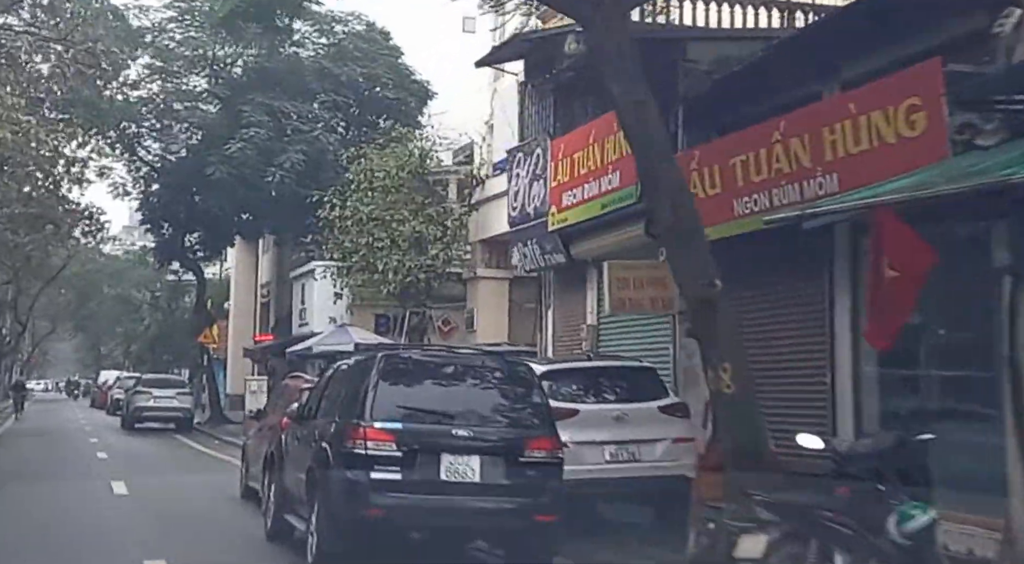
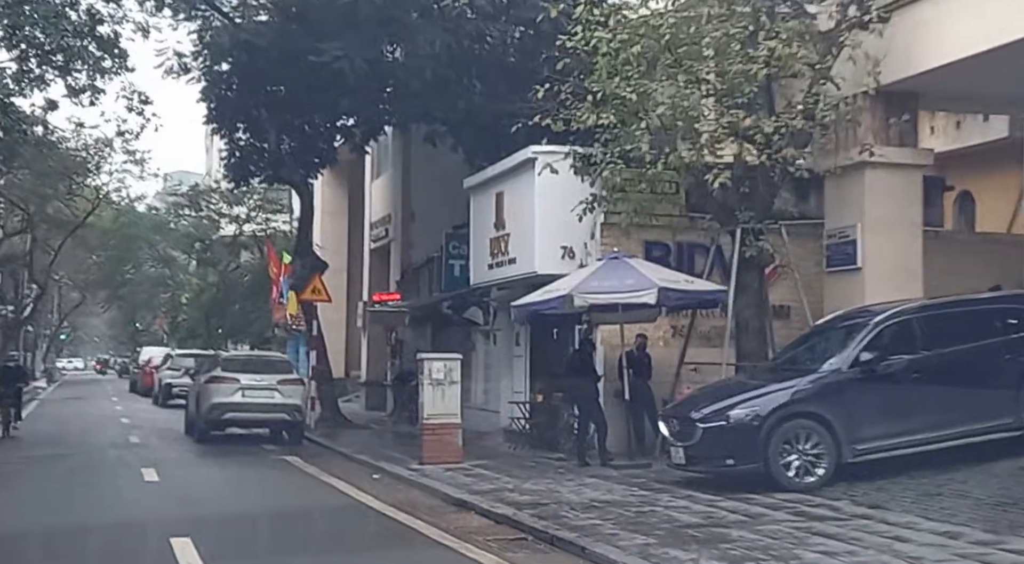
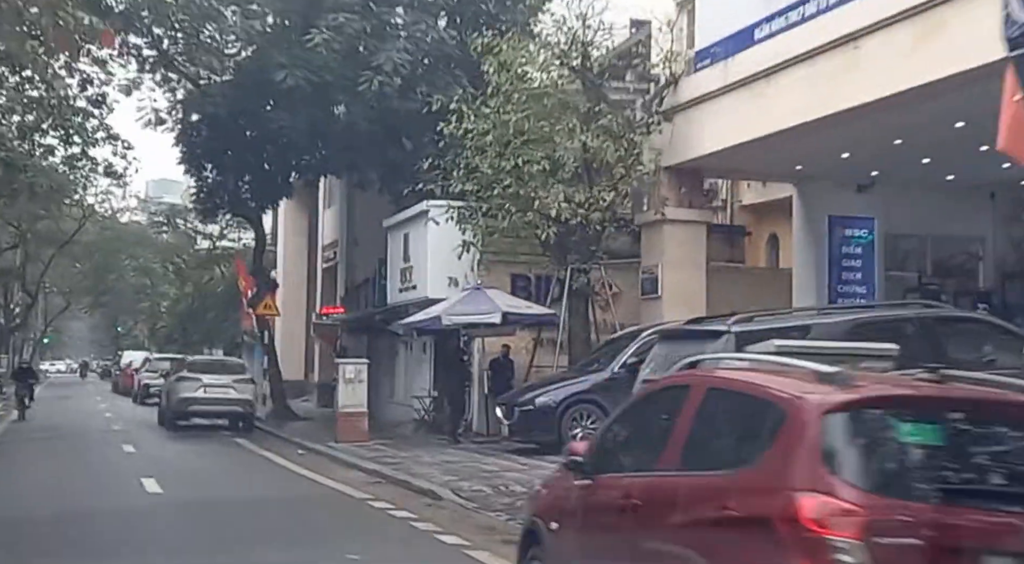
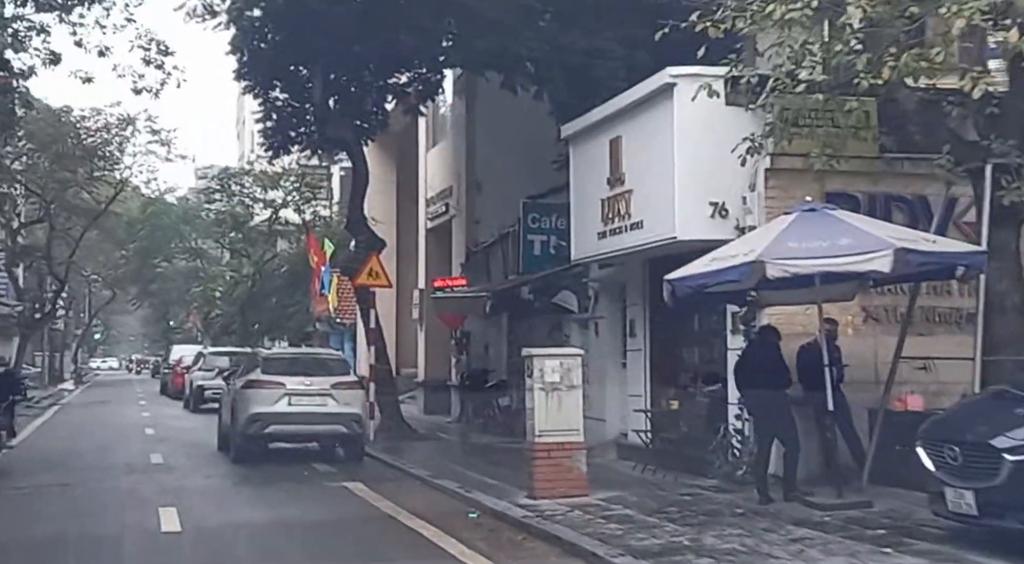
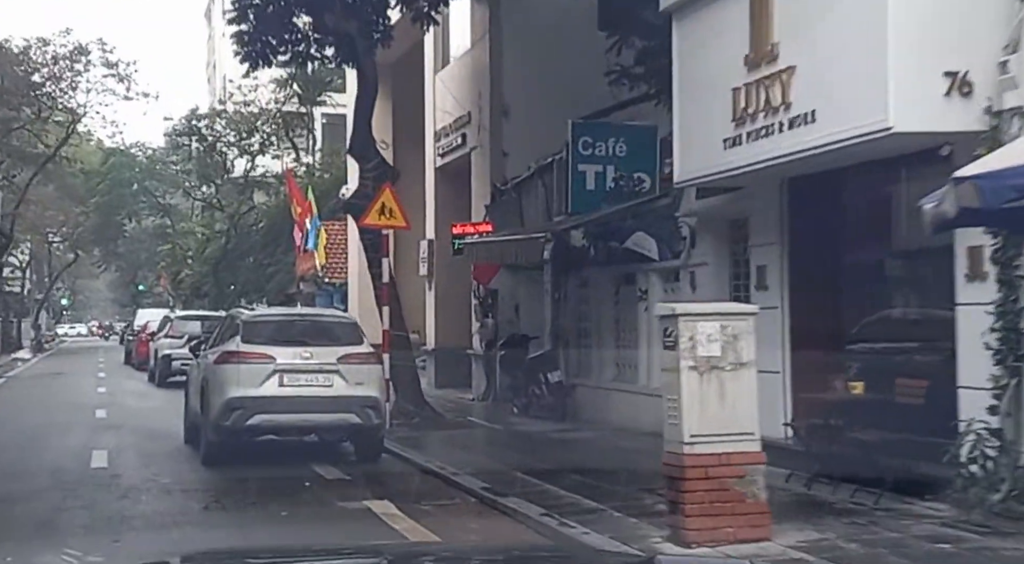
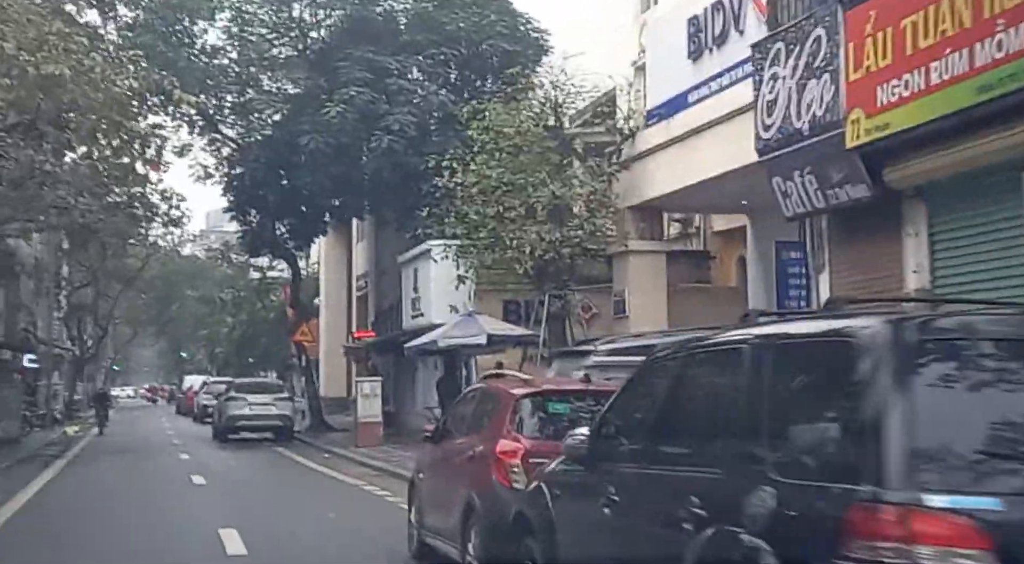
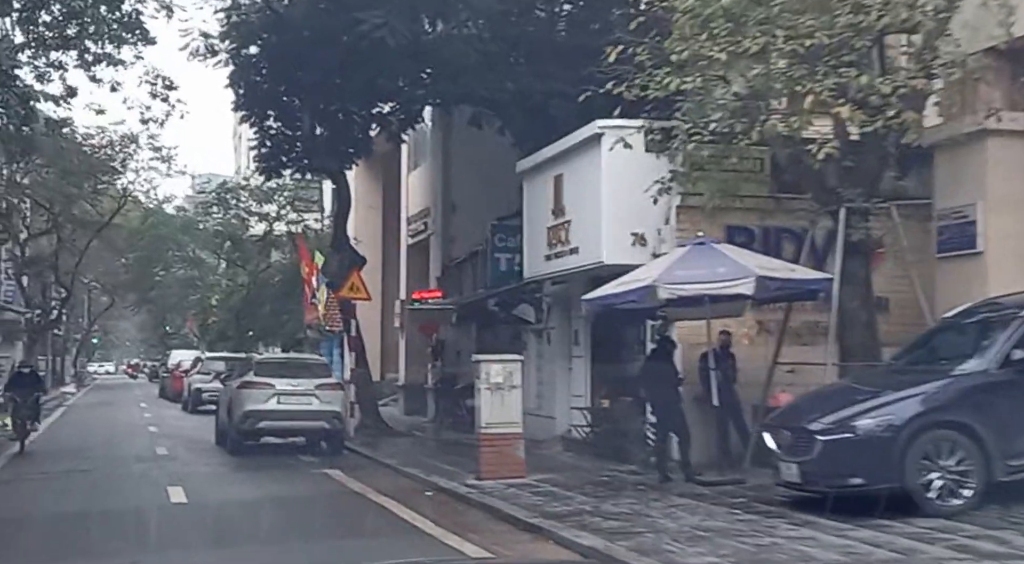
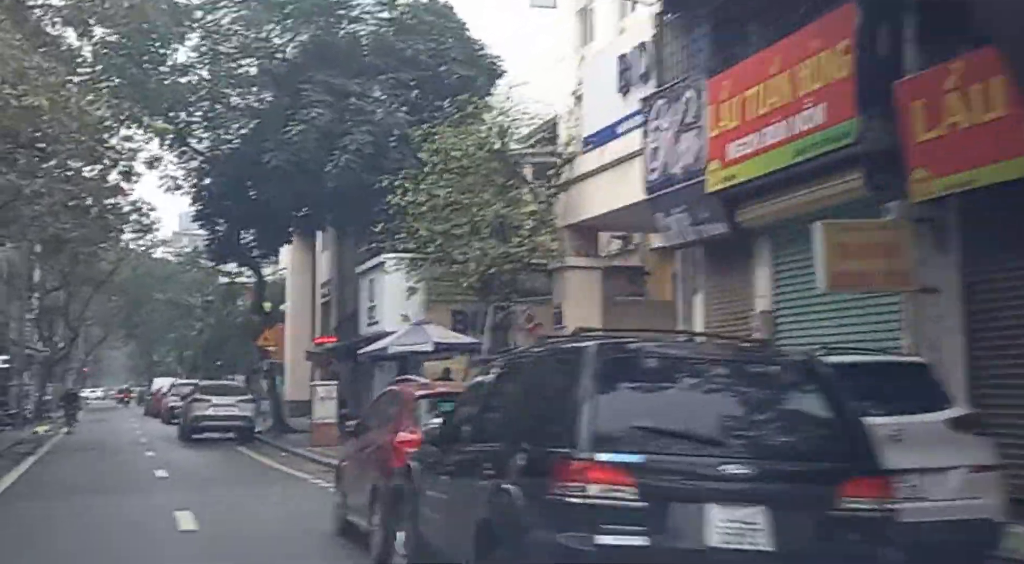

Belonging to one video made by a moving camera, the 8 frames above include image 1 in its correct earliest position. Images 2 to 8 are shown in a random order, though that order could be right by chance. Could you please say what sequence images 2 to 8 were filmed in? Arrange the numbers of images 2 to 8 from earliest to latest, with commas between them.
8, 6, 3, 2, 7, 4, 5
